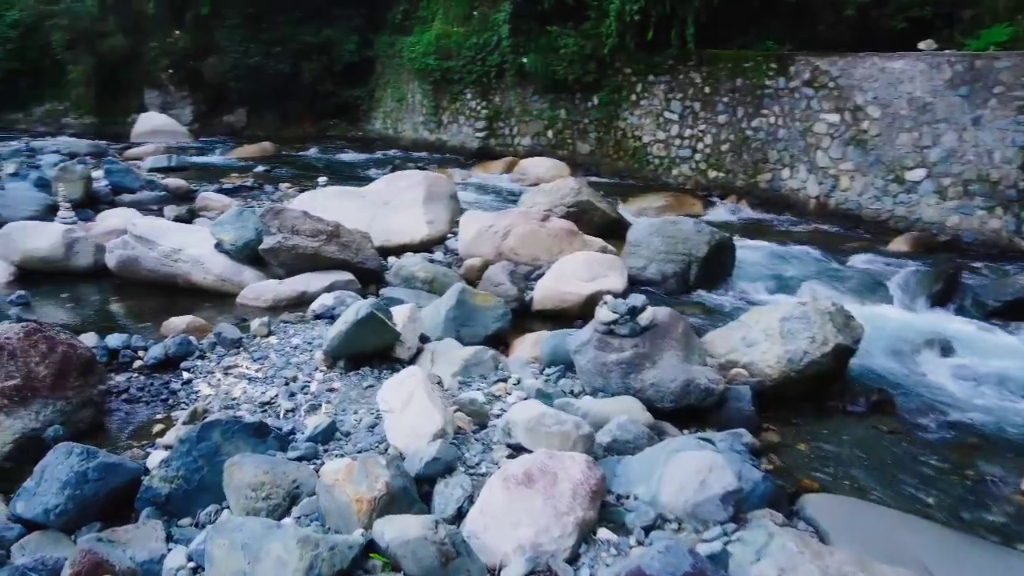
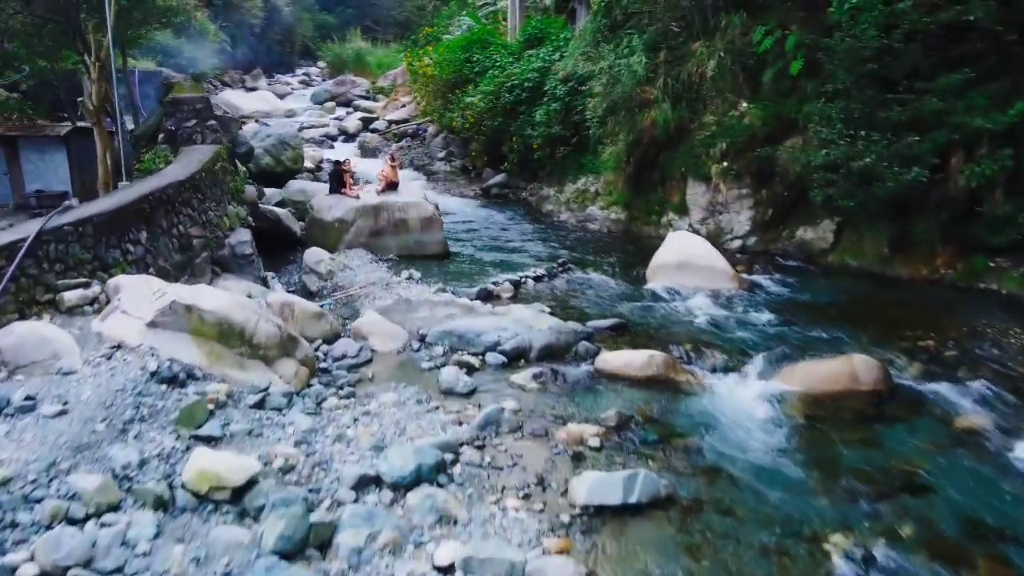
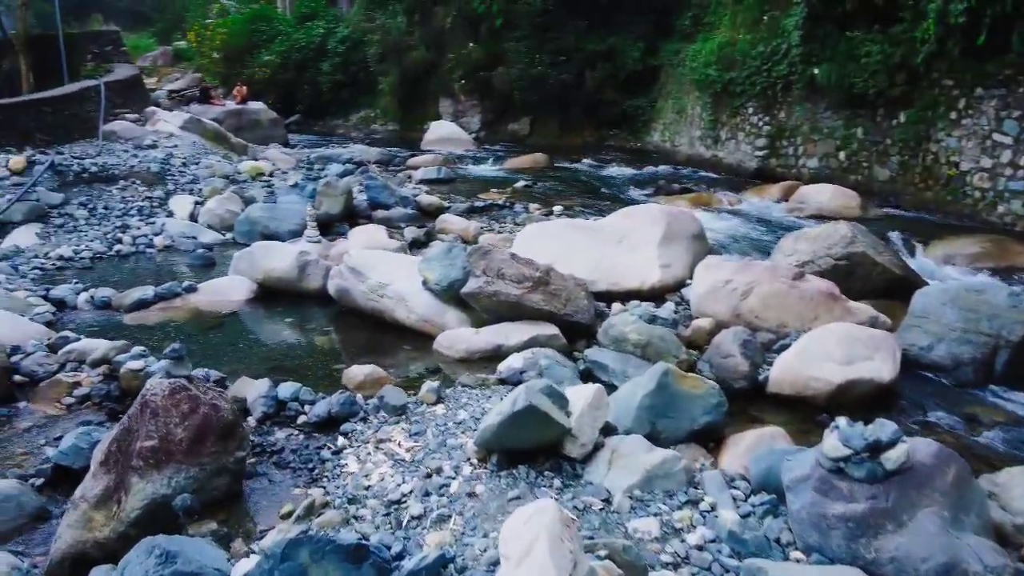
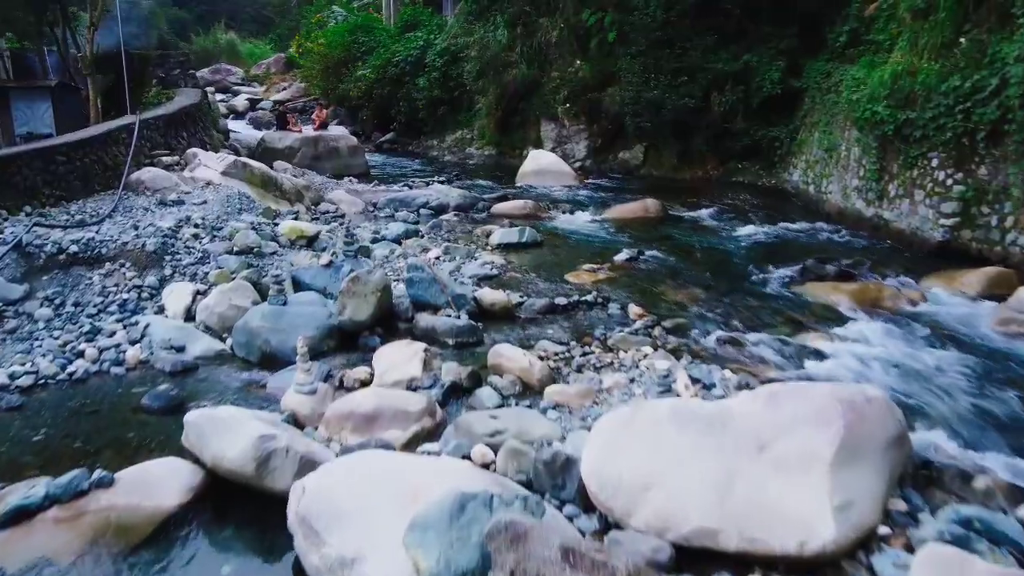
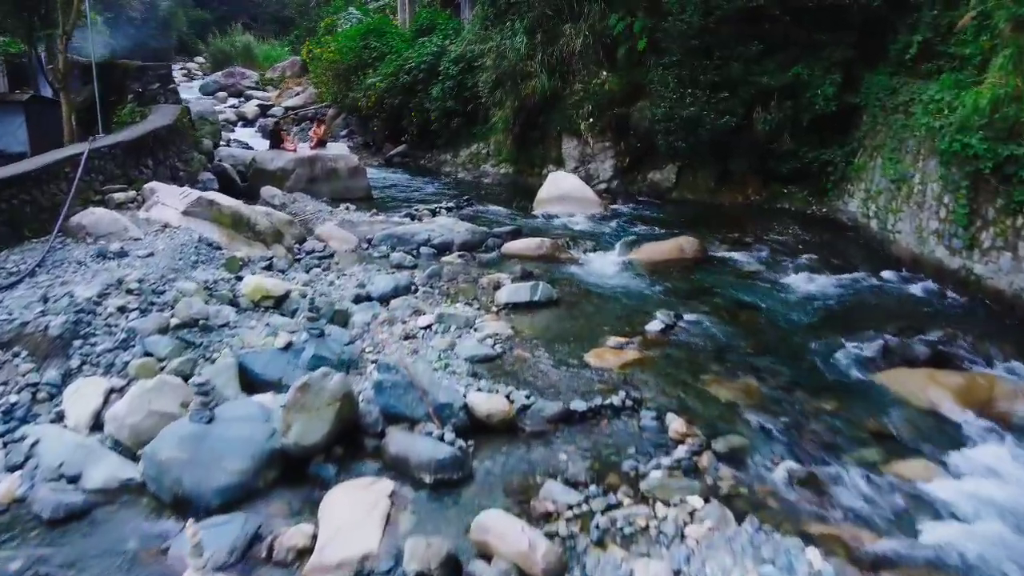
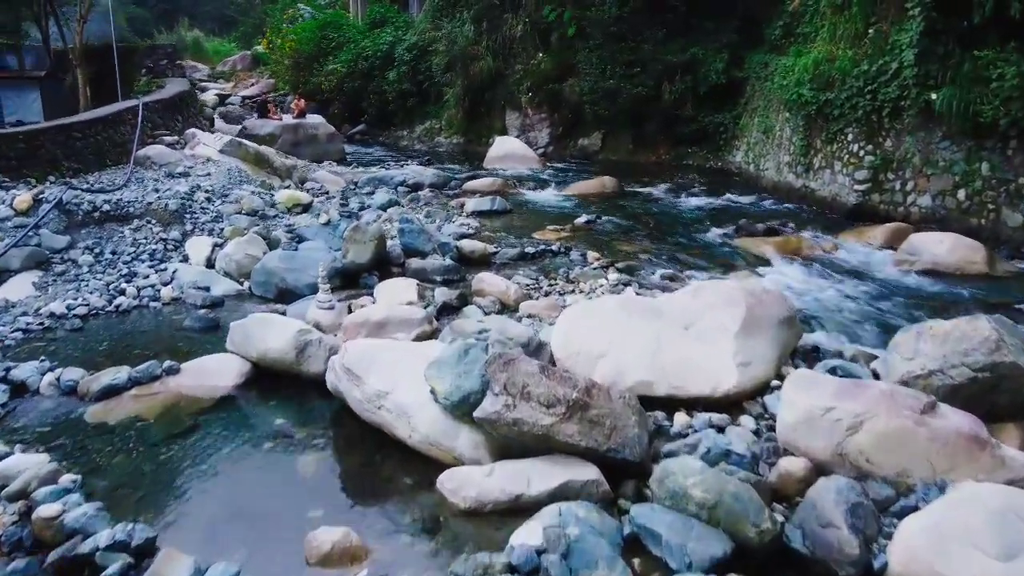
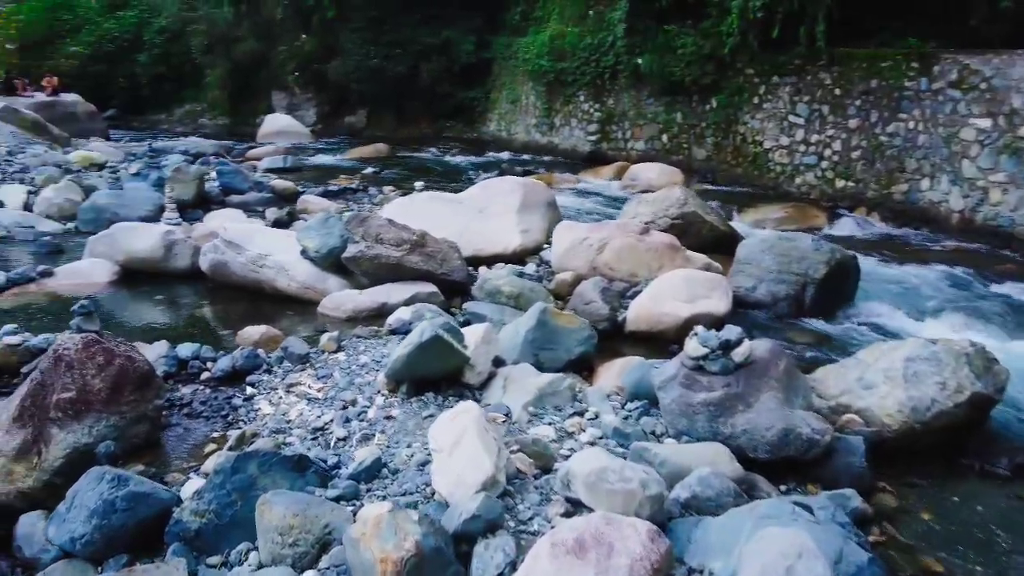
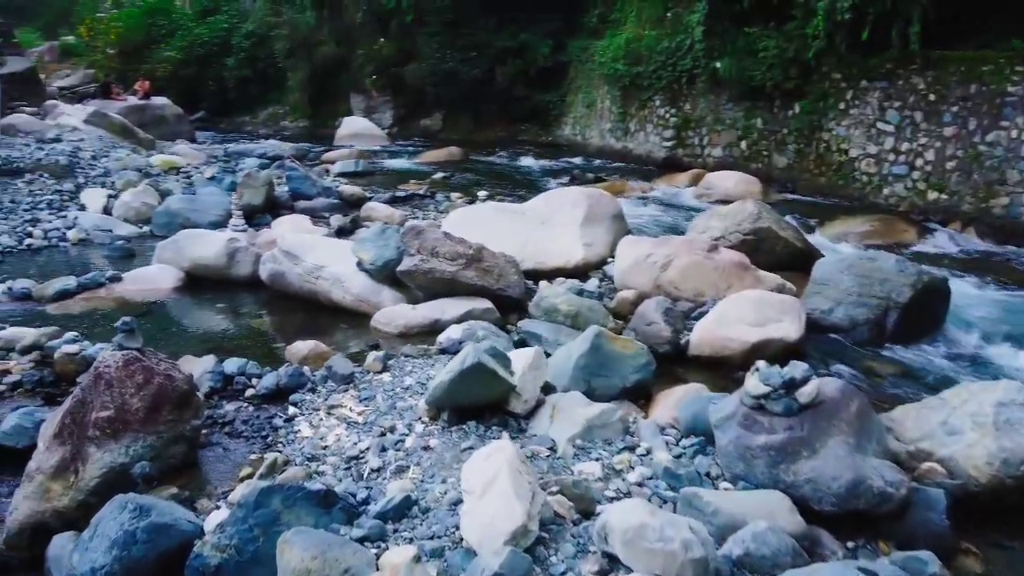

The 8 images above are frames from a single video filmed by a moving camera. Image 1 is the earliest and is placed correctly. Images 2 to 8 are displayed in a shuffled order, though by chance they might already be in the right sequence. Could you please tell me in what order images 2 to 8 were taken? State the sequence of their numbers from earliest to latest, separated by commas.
7, 8, 3, 6, 4, 5, 2
